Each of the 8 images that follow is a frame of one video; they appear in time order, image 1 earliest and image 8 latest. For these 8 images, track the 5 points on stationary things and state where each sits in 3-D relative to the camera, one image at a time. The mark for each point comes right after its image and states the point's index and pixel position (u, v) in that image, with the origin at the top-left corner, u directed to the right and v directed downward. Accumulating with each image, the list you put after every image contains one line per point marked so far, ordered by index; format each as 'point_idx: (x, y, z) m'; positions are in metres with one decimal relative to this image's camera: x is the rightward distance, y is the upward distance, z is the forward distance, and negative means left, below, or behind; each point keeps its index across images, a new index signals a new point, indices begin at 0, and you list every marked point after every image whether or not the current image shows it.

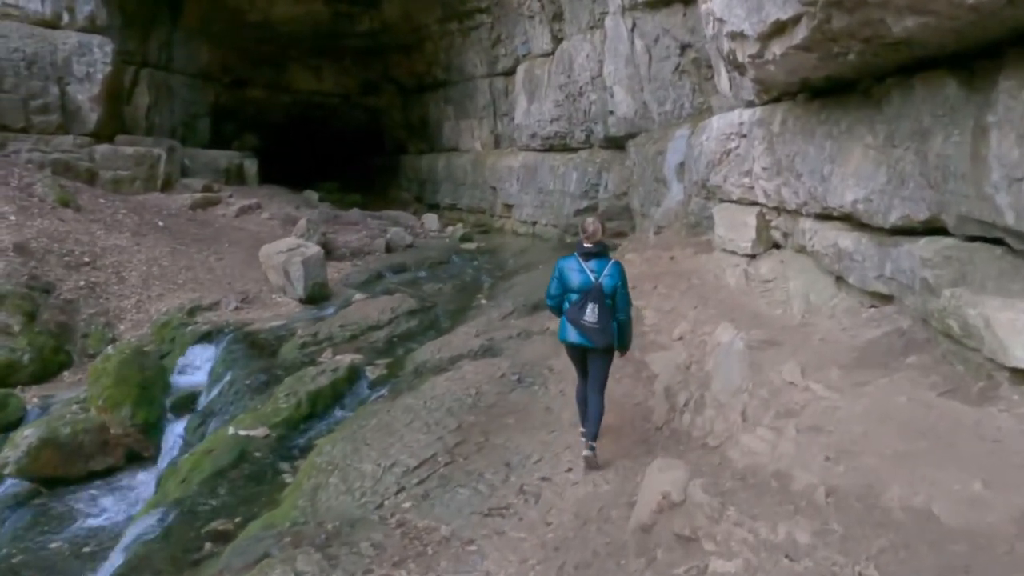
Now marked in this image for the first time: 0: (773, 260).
0: (+2.6, +0.3, +7.5) m
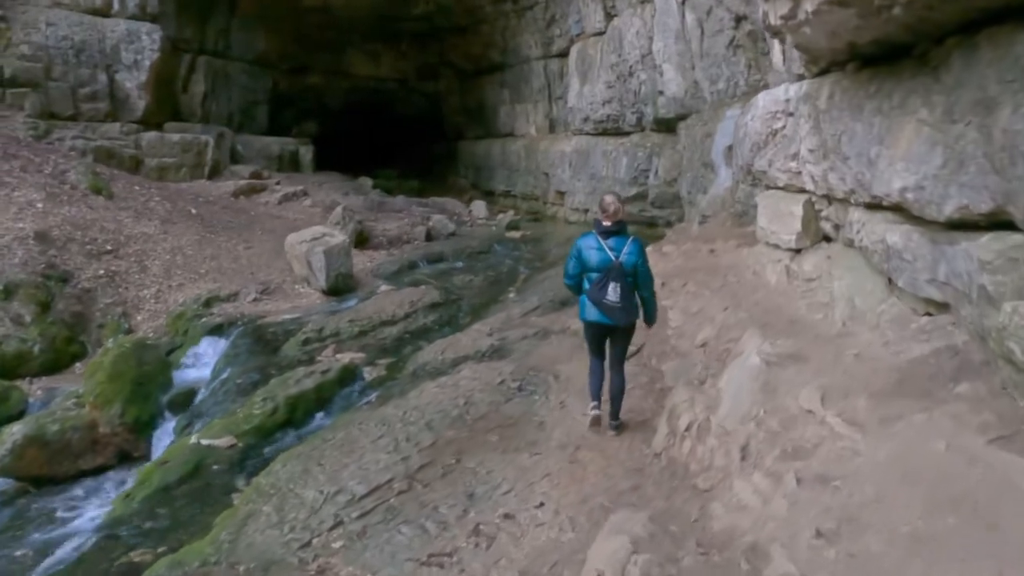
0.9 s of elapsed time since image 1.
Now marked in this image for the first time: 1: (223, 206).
0: (+2.6, +0.3, +6.5) m
1: (-5.3, +1.5, +14.0) m
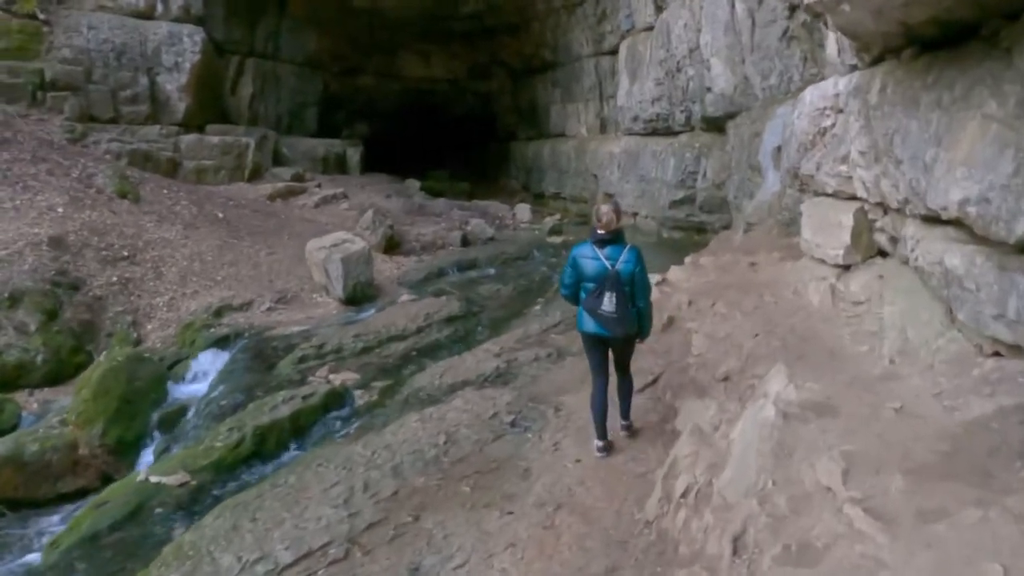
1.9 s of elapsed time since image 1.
0: (+2.6, +0.1, +5.6) m
1: (-4.7, +1.4, +13.8) m
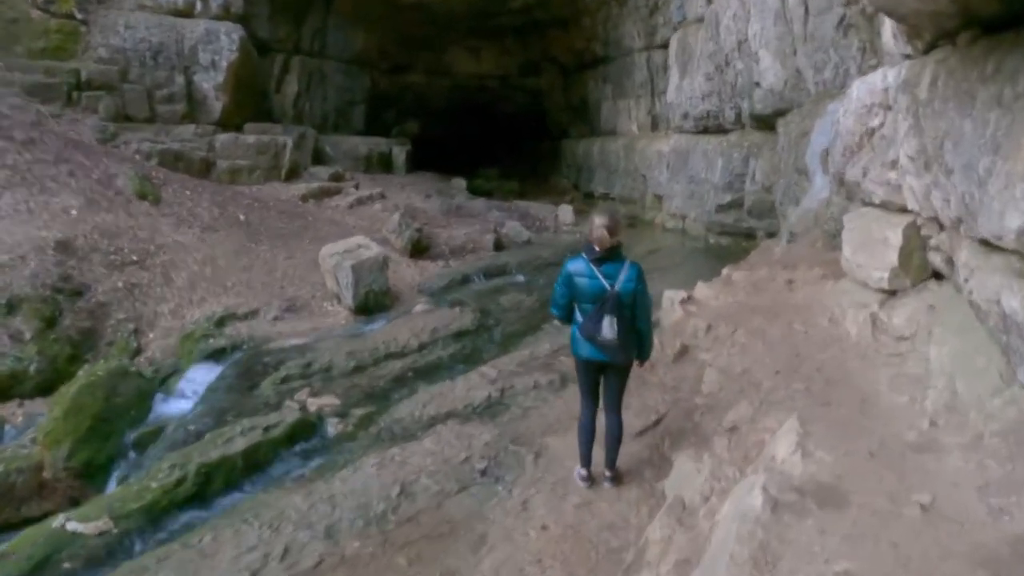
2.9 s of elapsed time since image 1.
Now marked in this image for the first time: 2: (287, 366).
0: (+2.5, -0.1, +4.7) m
1: (-4.1, +1.4, +13.4) m
2: (-2.1, -0.7, +7.1) m
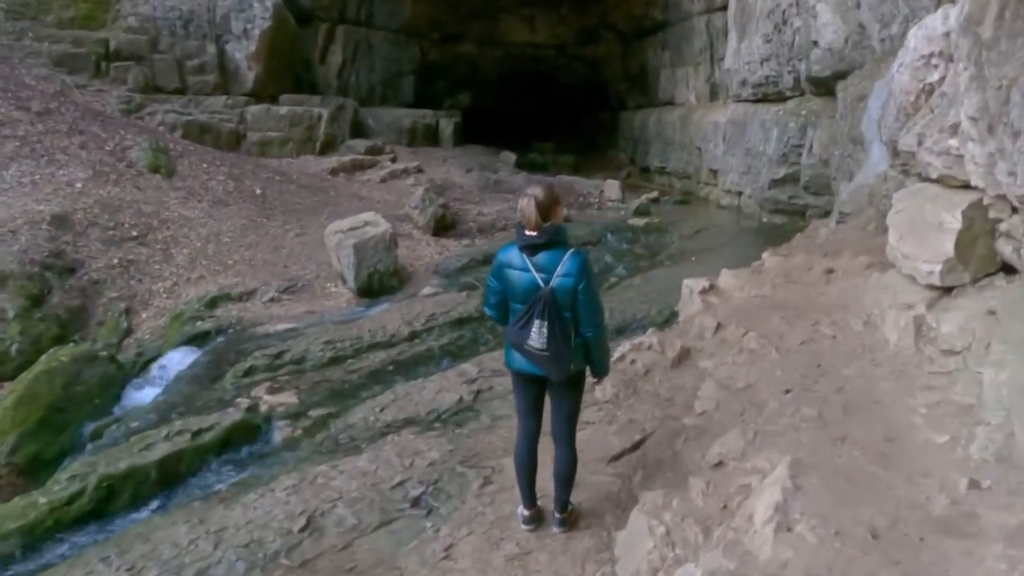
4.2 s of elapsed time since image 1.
0: (+2.2, -0.1, +3.6) m
1: (-3.5, +1.7, +12.9) m
2: (-2.2, -0.6, +6.5) m
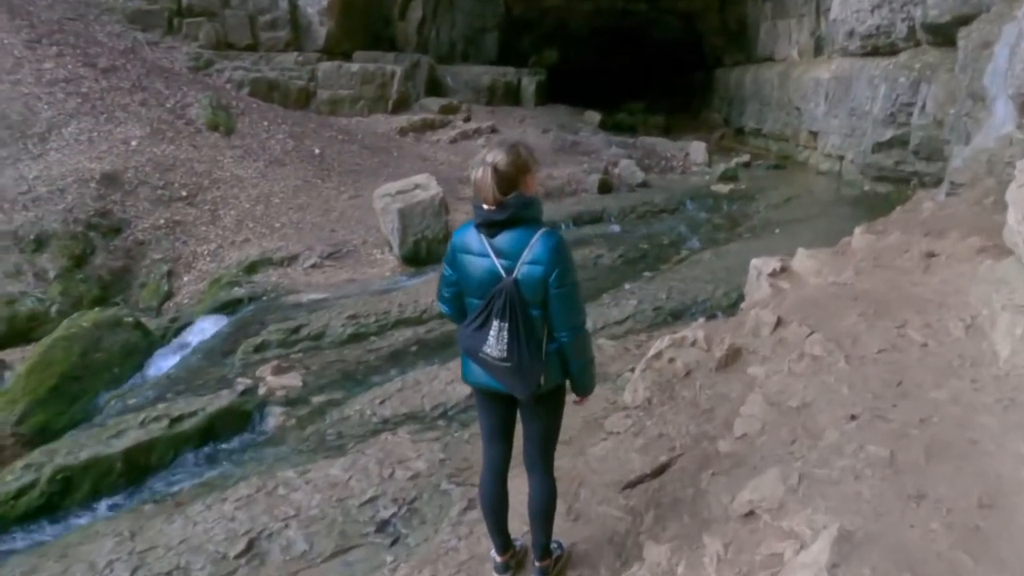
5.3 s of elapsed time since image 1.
0: (+2.1, -0.1, +2.7) m
1: (-2.4, +2.3, +12.4) m
2: (-1.8, -0.3, +6.0) m
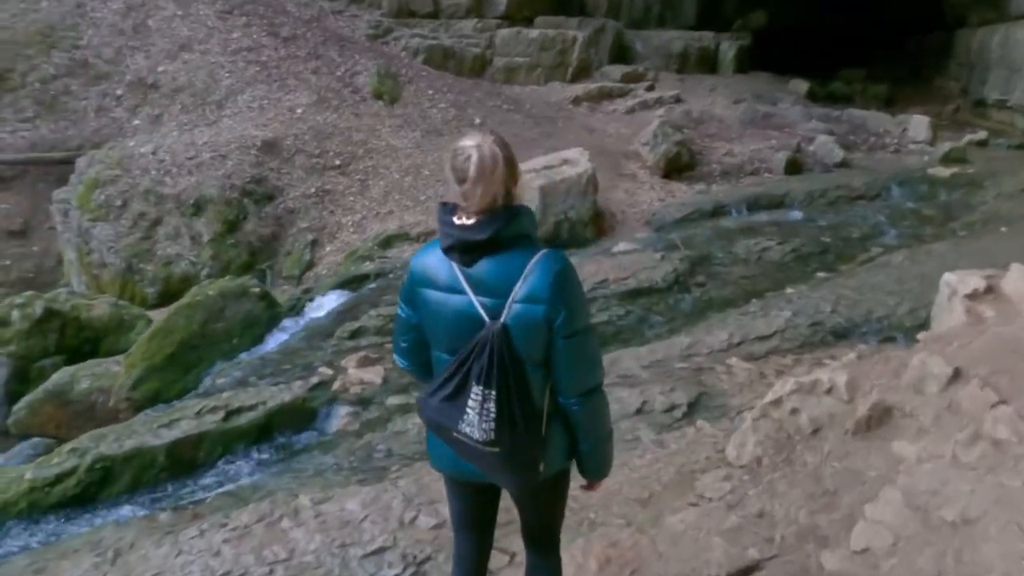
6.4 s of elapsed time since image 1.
0: (+2.1, -0.3, +1.4) m
1: (+0.3, +2.7, +11.8) m
2: (-1.0, -0.2, +5.7) m
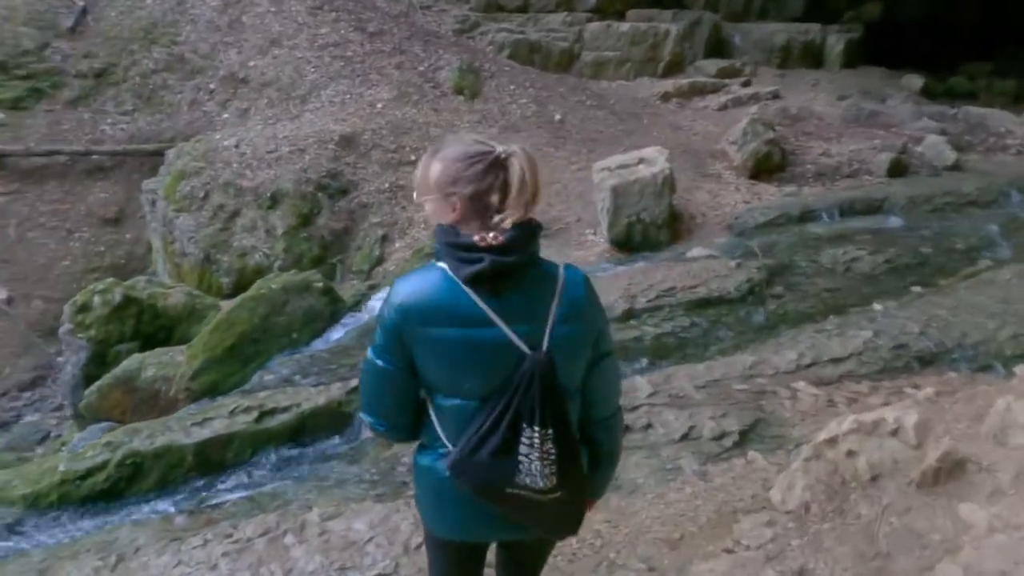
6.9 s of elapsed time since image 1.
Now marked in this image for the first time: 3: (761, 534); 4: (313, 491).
0: (+1.9, -0.5, +0.9) m
1: (+1.6, +2.7, +11.5) m
2: (-0.5, -0.2, +5.5) m
3: (+0.9, -0.9, +2.7) m
4: (-0.8, -0.9, +3.4) m
